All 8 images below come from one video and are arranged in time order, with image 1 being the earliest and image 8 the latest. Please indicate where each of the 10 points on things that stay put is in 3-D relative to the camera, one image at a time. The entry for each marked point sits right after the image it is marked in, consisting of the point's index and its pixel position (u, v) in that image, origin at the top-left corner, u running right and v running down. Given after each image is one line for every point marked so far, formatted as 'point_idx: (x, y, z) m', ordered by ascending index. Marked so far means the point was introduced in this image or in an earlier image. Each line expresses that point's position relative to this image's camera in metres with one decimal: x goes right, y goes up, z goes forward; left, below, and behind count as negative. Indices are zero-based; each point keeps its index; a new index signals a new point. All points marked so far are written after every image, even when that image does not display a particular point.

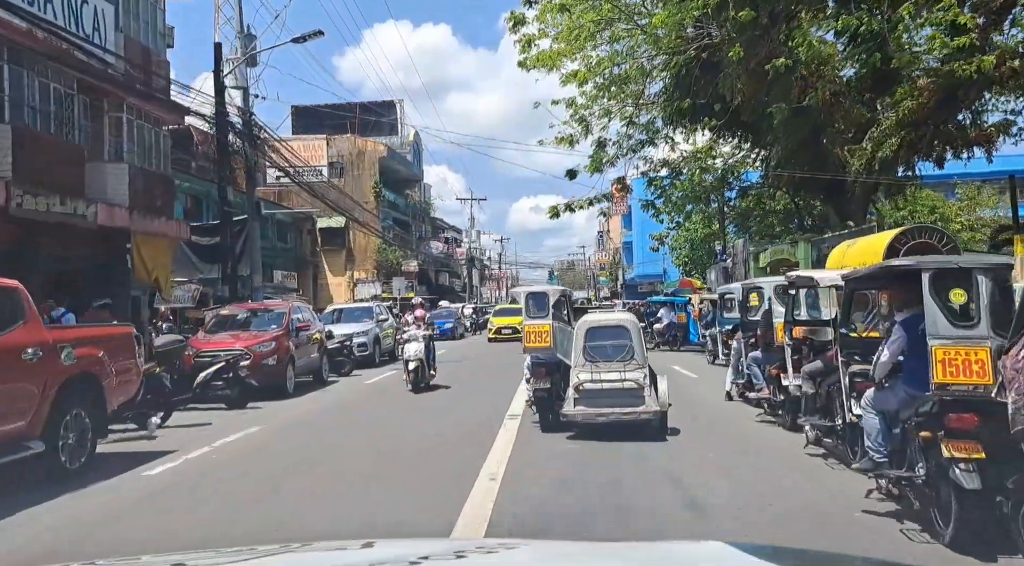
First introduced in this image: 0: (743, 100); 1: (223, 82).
0: (+5.0, +4.1, +18.1) m
1: (-4.2, +3.0, +12.0) m
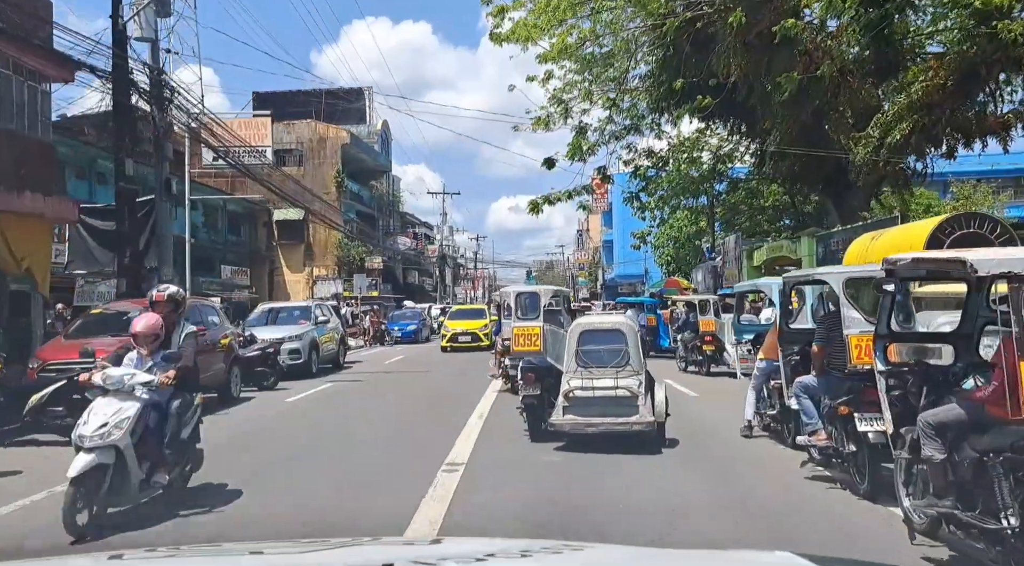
0: (+4.4, +4.1, +16.2) m
1: (-4.7, +3.0, +9.9) m
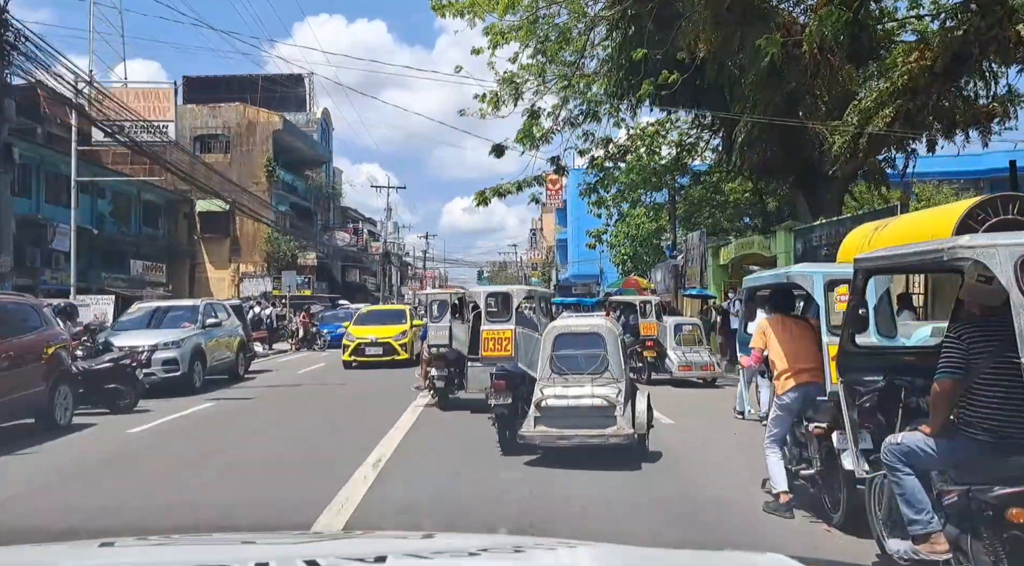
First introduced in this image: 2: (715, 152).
0: (+3.4, +4.1, +14.6) m
1: (-5.3, +3.1, +7.7) m
2: (+4.7, +3.0, +18.8) m
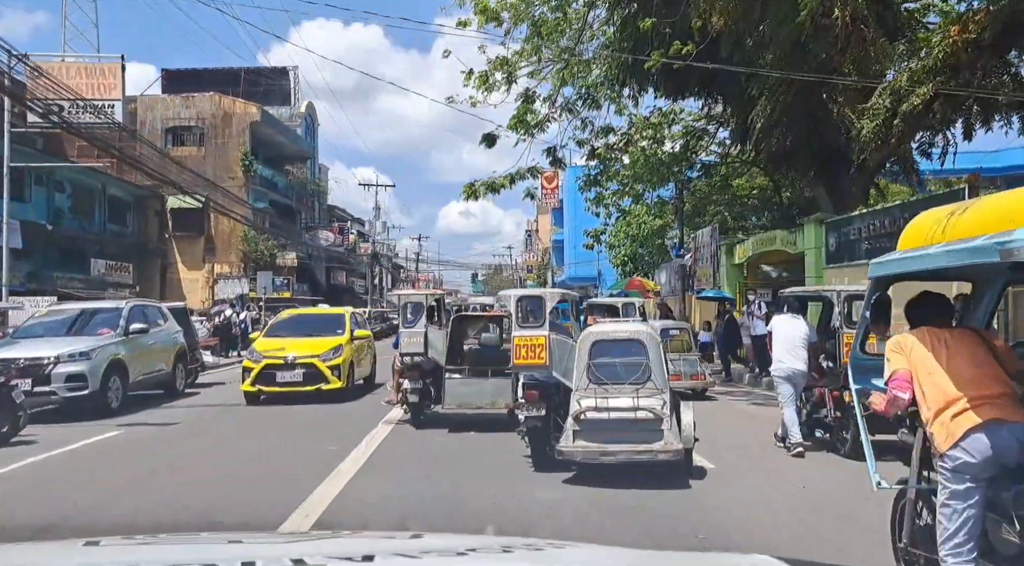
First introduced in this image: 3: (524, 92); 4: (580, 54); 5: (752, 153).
0: (+3.3, +4.1, +13.0) m
1: (-5.4, +3.2, +6.1) m
2: (+4.5, +3.0, +17.2) m
3: (+0.2, +3.9, +16.7) m
4: (+1.4, +4.7, +16.7) m
5: (+4.6, +2.5, +15.7) m
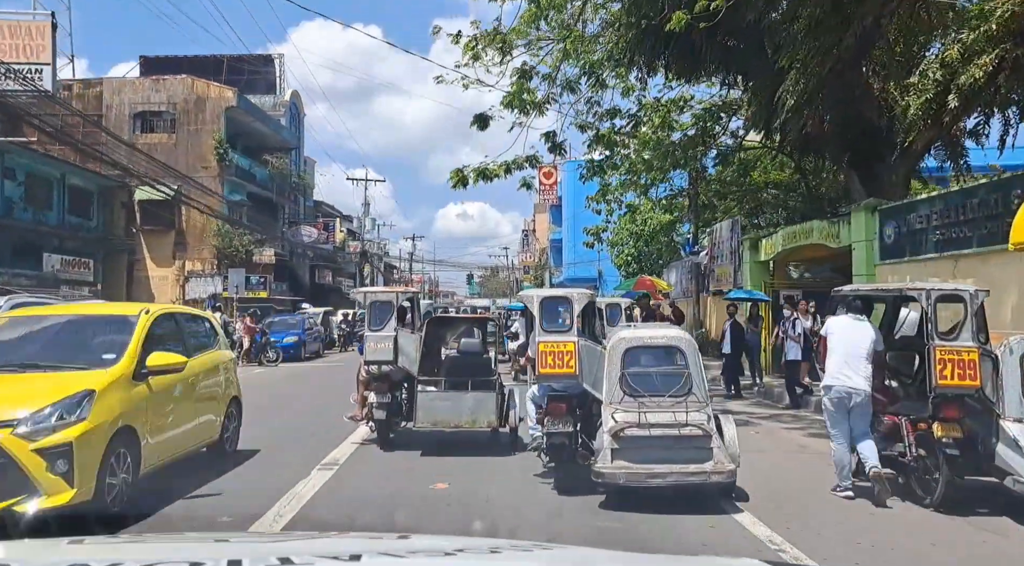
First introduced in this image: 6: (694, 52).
0: (+3.2, +4.1, +11.3) m
1: (-5.5, +3.2, +4.4) m
2: (+4.4, +3.0, +15.5) m
3: (+0.2, +3.9, +14.9) m
4: (+1.3, +4.7, +15.0) m
5: (+4.5, +2.5, +14.0) m
6: (+3.2, +4.0, +14.2) m
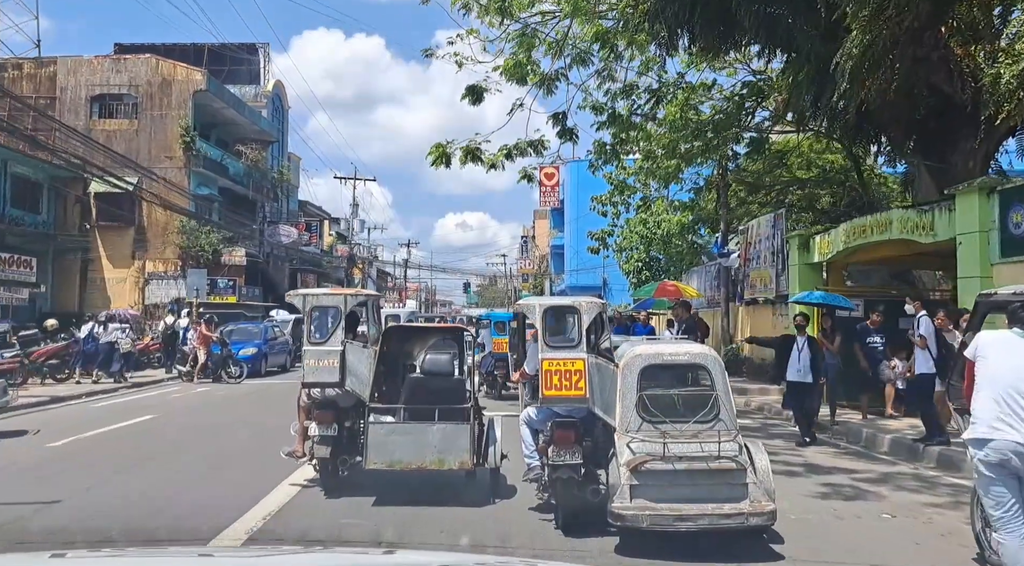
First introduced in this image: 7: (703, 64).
0: (+3.2, +4.0, +9.1) m
1: (-5.4, +3.4, +2.2) m
2: (+4.4, +2.8, +13.3) m
3: (+0.2, +3.8, +12.8) m
4: (+1.3, +4.6, +12.9) m
5: (+4.5, +2.4, +11.8) m
6: (+3.2, +3.9, +12.1) m
7: (+3.2, +3.7, +14.0) m
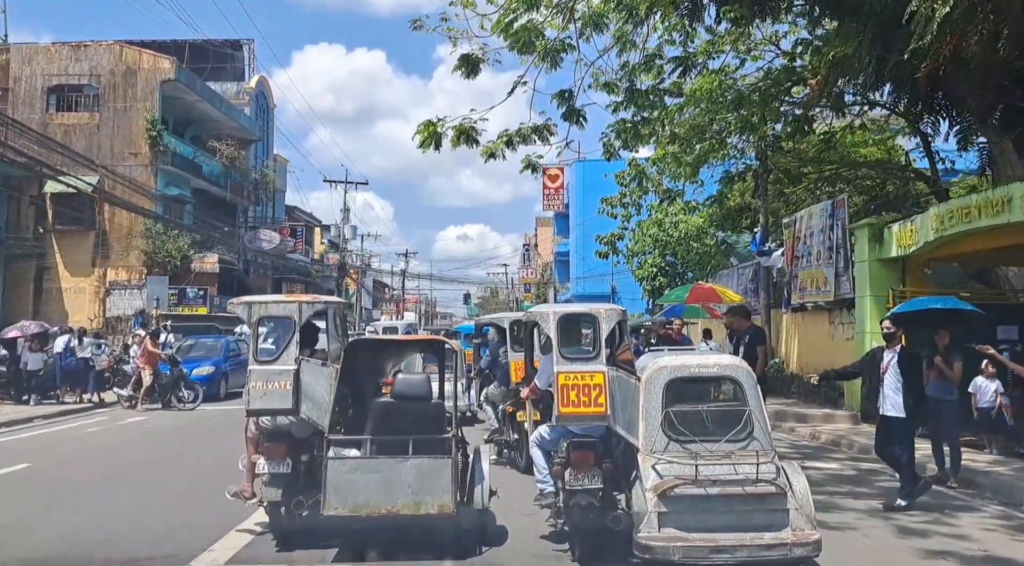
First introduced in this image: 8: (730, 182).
0: (+3.2, +4.0, +7.2) m
1: (-5.4, +3.4, +0.3) m
2: (+4.4, +2.8, +11.4) m
3: (+0.2, +3.7, +10.9) m
4: (+1.3, +4.5, +11.0) m
5: (+4.6, +2.4, +9.9) m
6: (+3.2, +3.8, +10.2) m
7: (+3.2, +3.6, +12.1) m
8: (+3.7, +1.7, +14.0) m
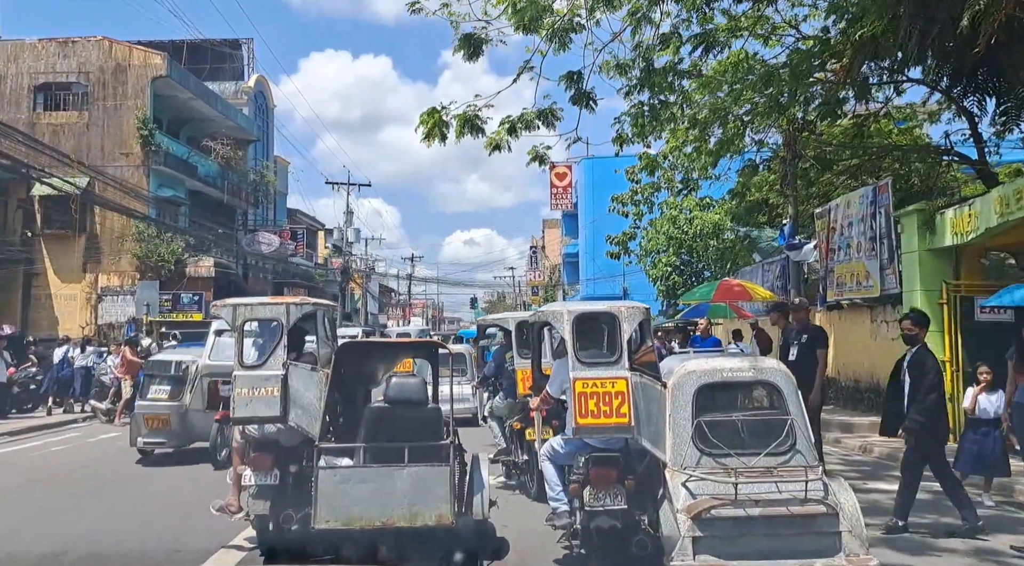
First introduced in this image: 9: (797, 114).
0: (+3.3, +4.1, +6.4) m
1: (-5.5, +3.4, -0.5) m
2: (+4.5, +2.9, +10.6) m
3: (+0.3, +3.7, +10.1) m
4: (+1.4, +4.6, +10.2) m
5: (+4.6, +2.5, +9.1) m
6: (+3.3, +3.9, +9.4) m
7: (+3.3, +3.6, +11.3) m
8: (+3.9, +1.7, +13.2) m
9: (+3.9, +2.3, +11.3) m
